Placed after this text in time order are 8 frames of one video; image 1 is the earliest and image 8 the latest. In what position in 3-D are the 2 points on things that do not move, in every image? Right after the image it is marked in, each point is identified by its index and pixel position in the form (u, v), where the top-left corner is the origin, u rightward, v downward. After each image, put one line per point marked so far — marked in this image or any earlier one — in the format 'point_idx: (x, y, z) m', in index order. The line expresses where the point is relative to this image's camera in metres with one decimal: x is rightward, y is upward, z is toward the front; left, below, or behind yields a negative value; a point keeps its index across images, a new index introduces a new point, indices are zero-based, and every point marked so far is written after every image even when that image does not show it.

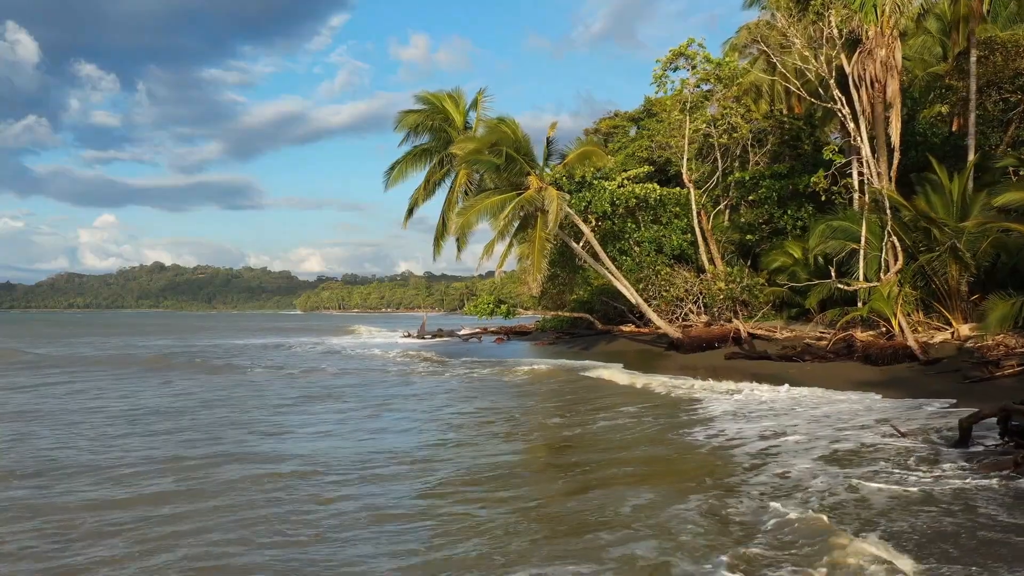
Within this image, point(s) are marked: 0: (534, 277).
0: (+0.6, +0.3, +17.5) m
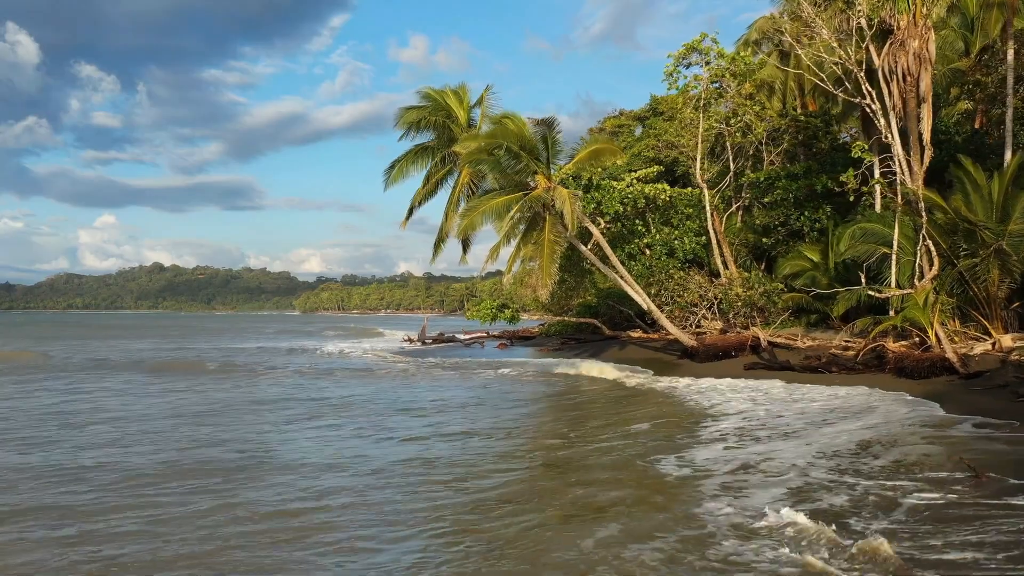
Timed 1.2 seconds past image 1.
0: (+0.8, +0.2, +16.6) m
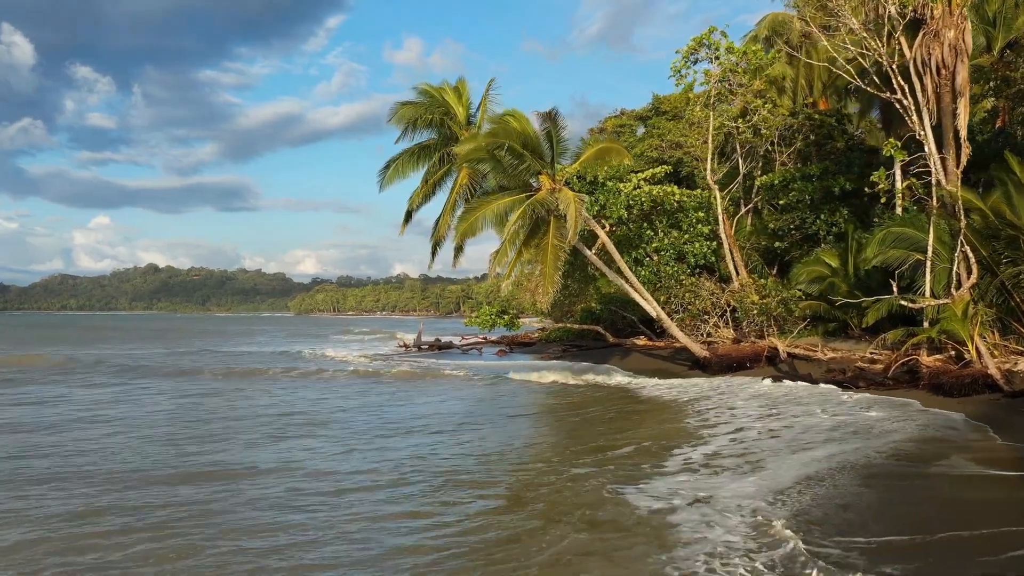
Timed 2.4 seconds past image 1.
0: (+0.8, 0.0, +15.6) m
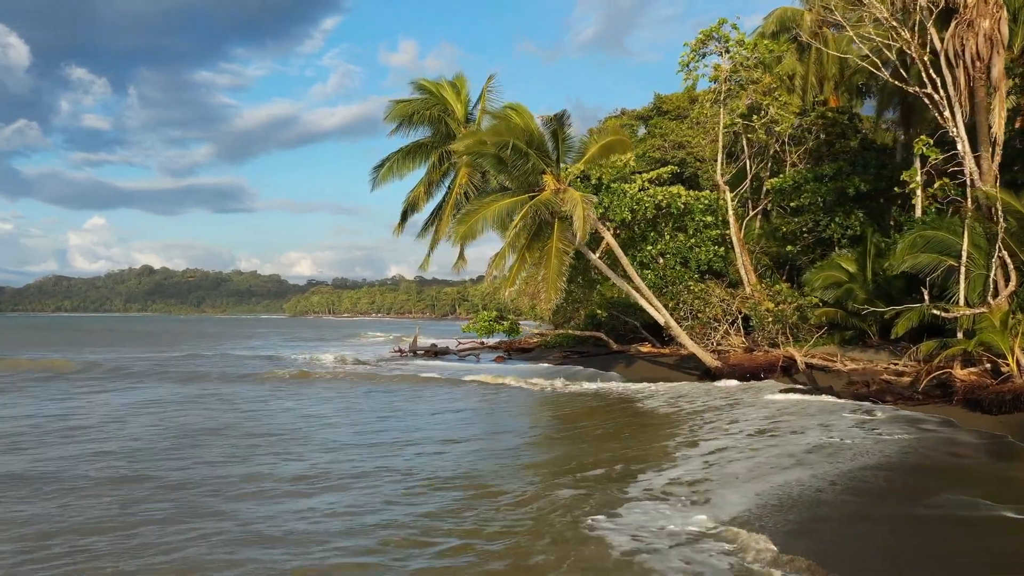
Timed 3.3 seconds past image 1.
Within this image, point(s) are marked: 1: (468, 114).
0: (+0.9, -0.2, +14.7) m
1: (-1.3, +5.3, +19.7) m
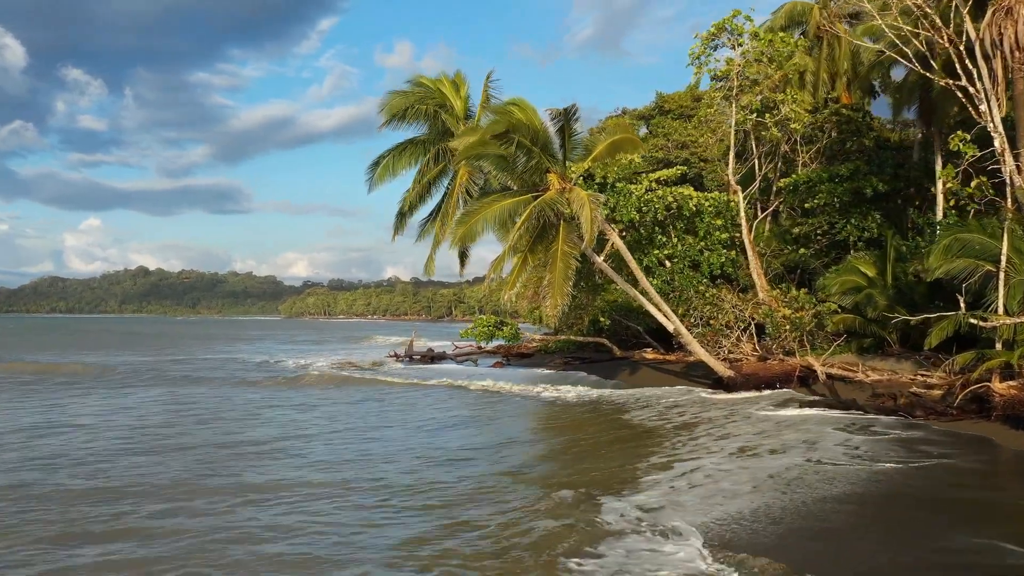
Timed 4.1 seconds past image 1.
0: (+0.9, -0.3, +13.8) m
1: (-1.3, +5.1, +18.9) m
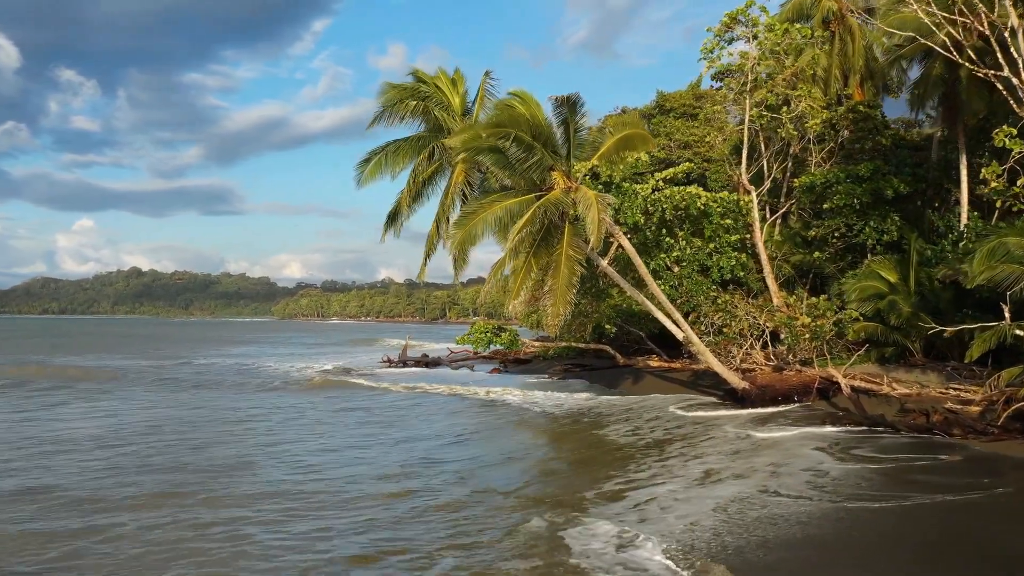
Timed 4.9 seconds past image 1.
0: (+0.9, -0.4, +12.9) m
1: (-1.3, +5.0, +18.0) m
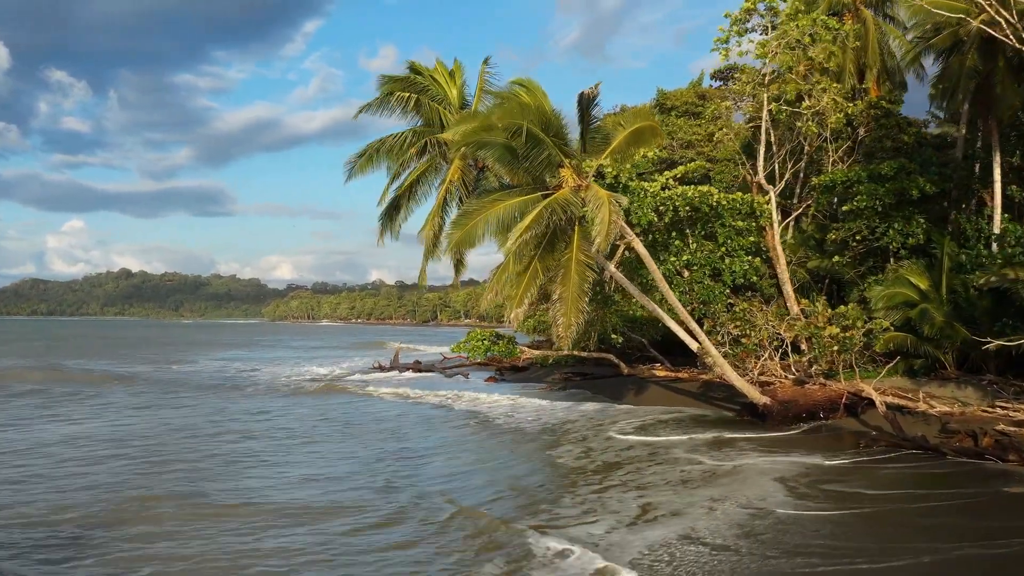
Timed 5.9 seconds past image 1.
0: (+1.0, -0.5, +11.8) m
1: (-1.3, +4.8, +16.8) m
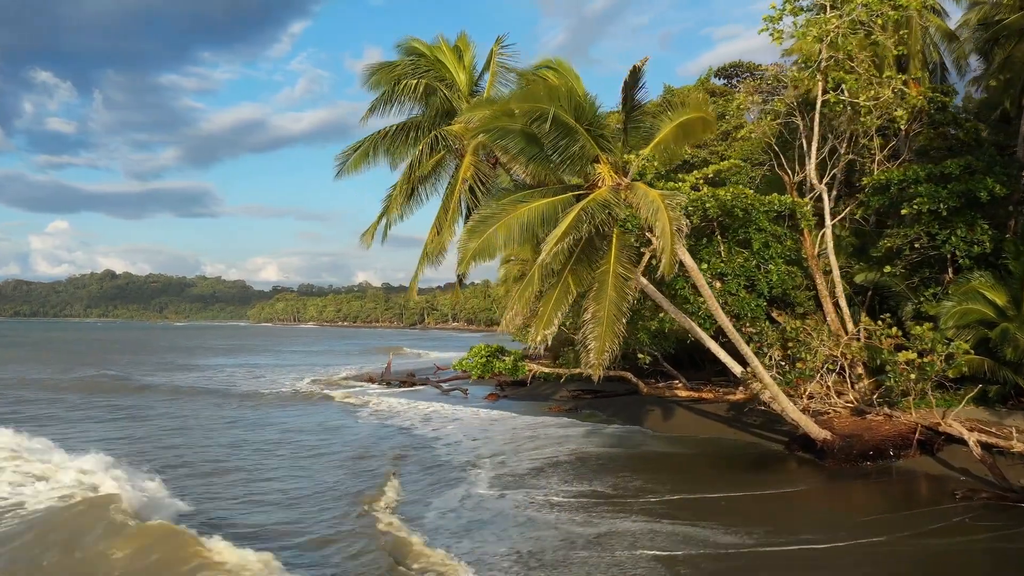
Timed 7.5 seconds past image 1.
0: (+1.4, -0.8, +9.9) m
1: (-1.0, +4.5, +14.9) m
